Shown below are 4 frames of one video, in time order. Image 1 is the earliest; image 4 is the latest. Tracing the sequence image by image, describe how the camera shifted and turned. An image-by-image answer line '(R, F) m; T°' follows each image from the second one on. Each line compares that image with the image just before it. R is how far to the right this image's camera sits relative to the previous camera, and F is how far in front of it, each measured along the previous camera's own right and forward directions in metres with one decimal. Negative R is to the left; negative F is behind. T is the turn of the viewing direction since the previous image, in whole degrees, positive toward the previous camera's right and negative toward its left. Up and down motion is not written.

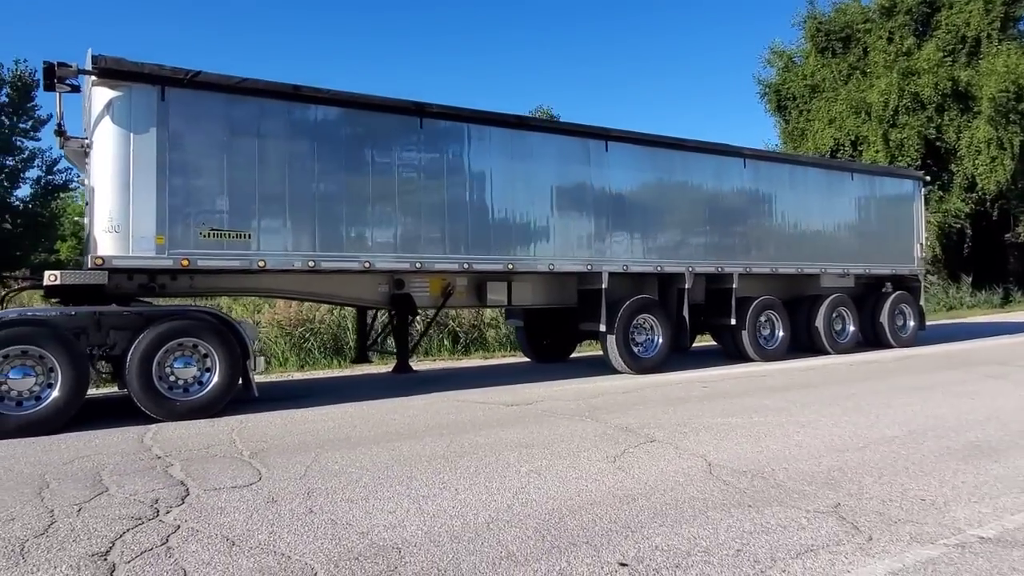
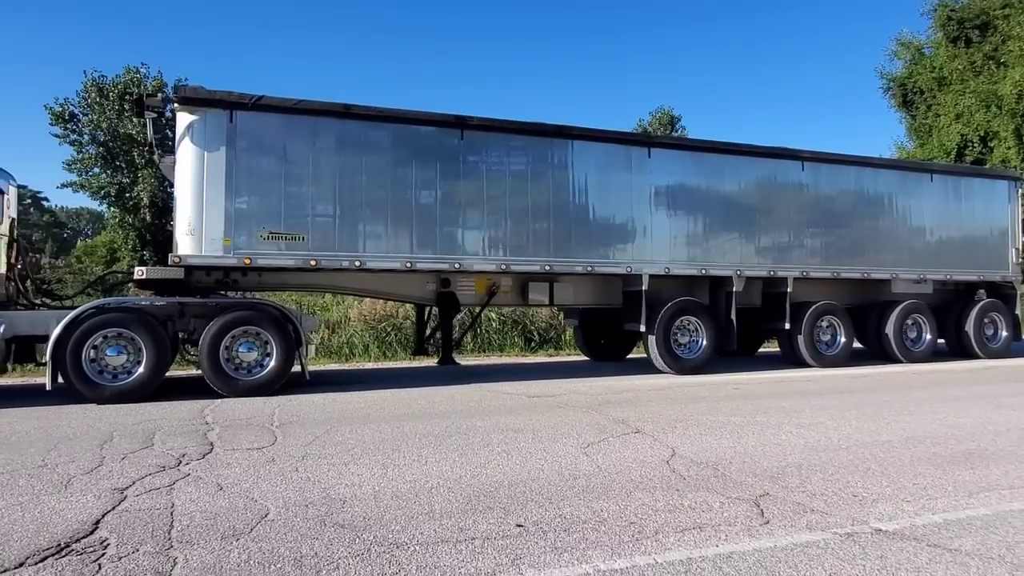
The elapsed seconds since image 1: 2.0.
(+1.4, -0.6) m; -10°
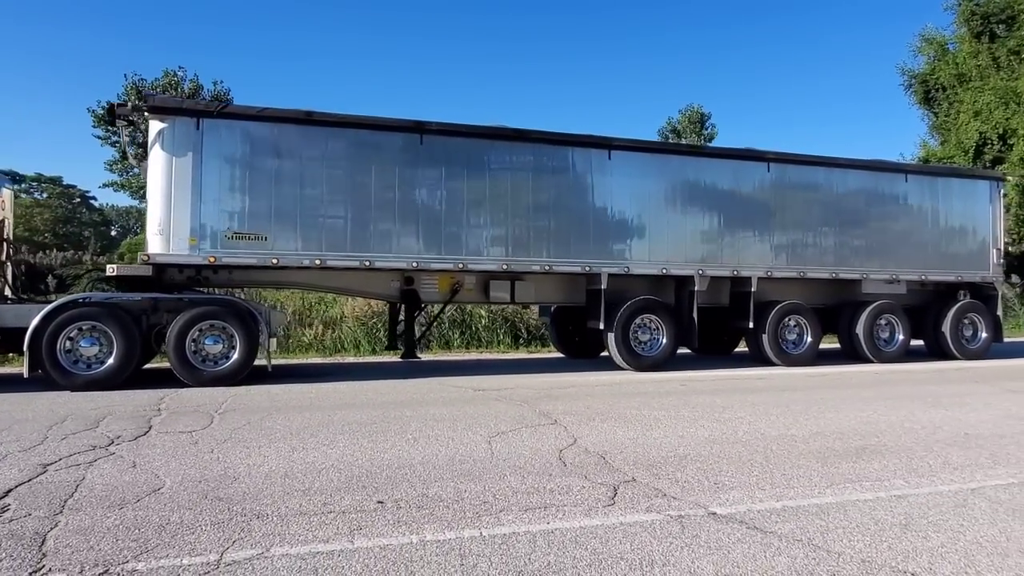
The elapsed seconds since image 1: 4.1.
(+1.3, -0.4) m; -3°
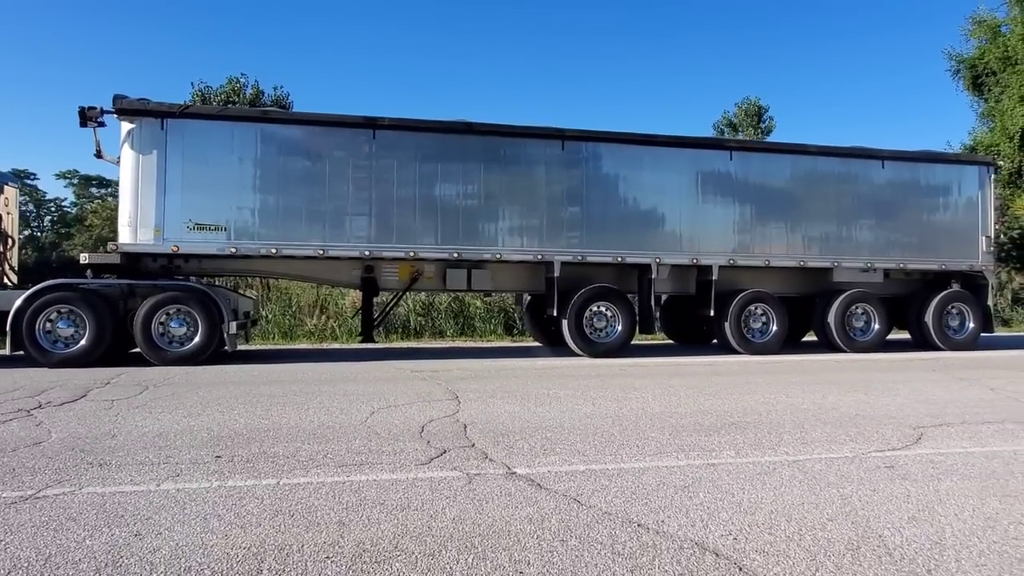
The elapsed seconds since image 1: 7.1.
(+2.0, -0.4) m; -6°
